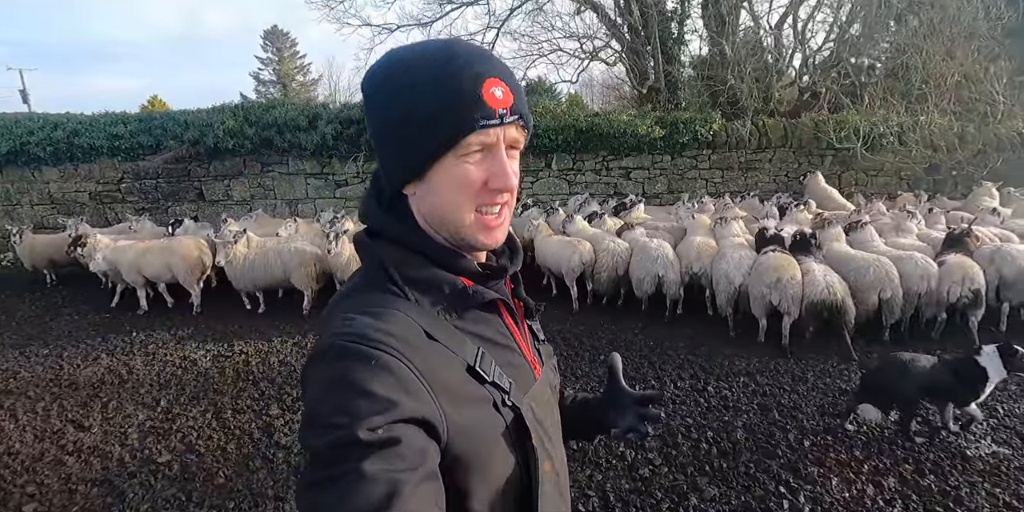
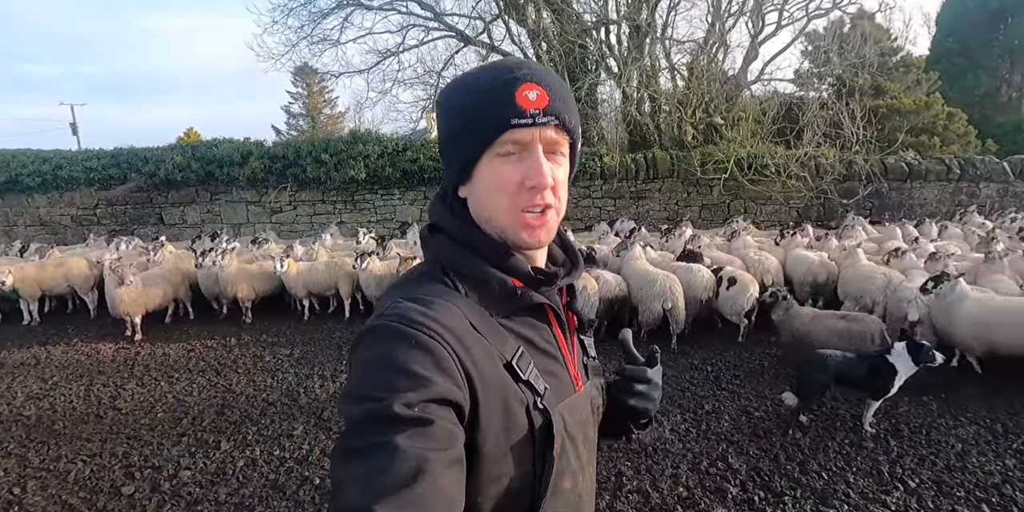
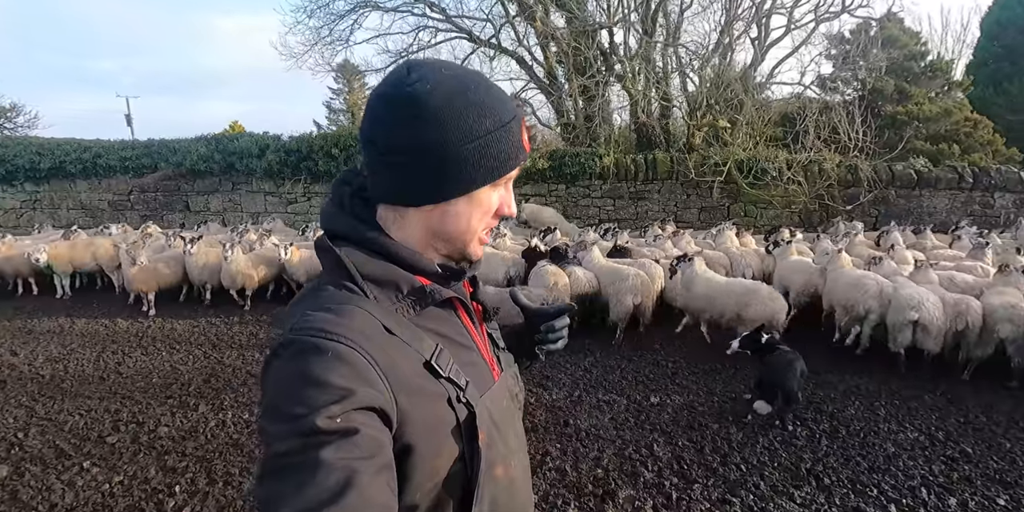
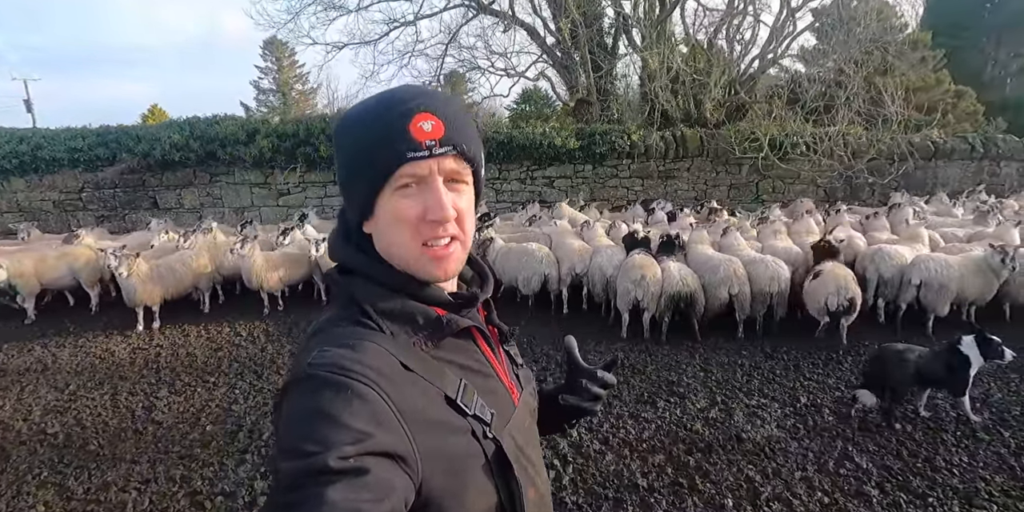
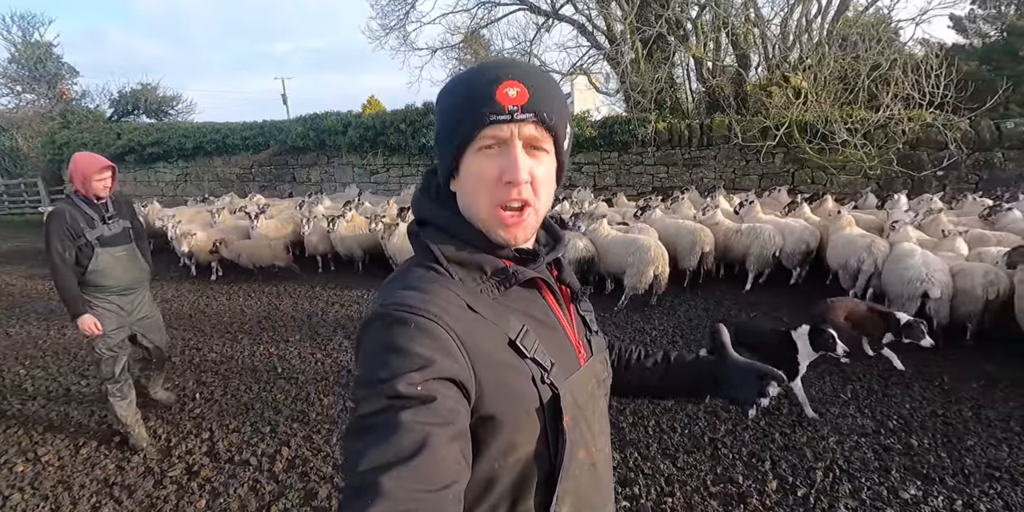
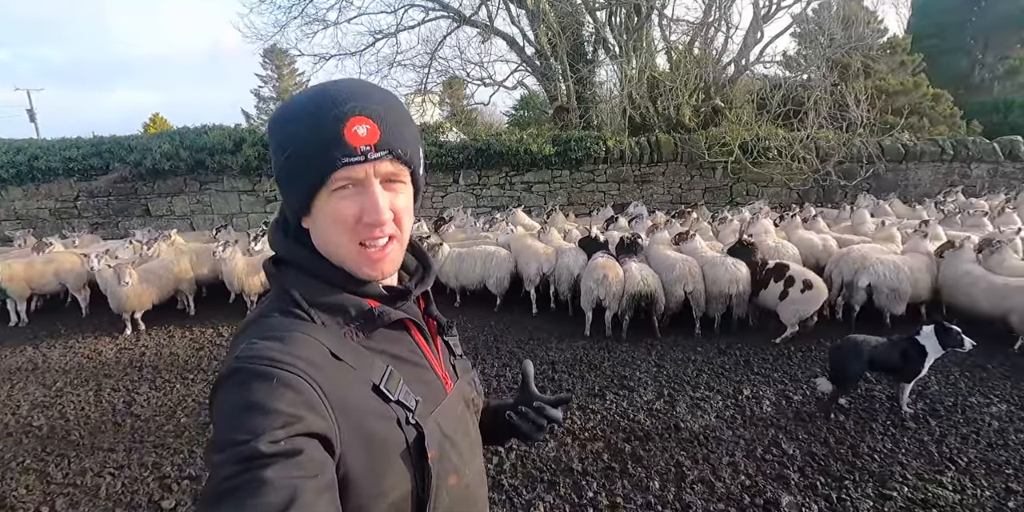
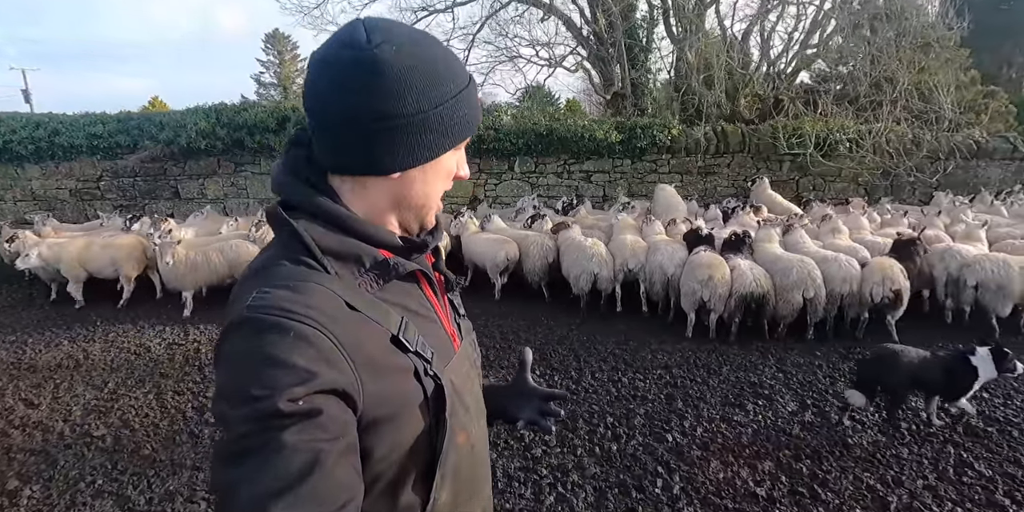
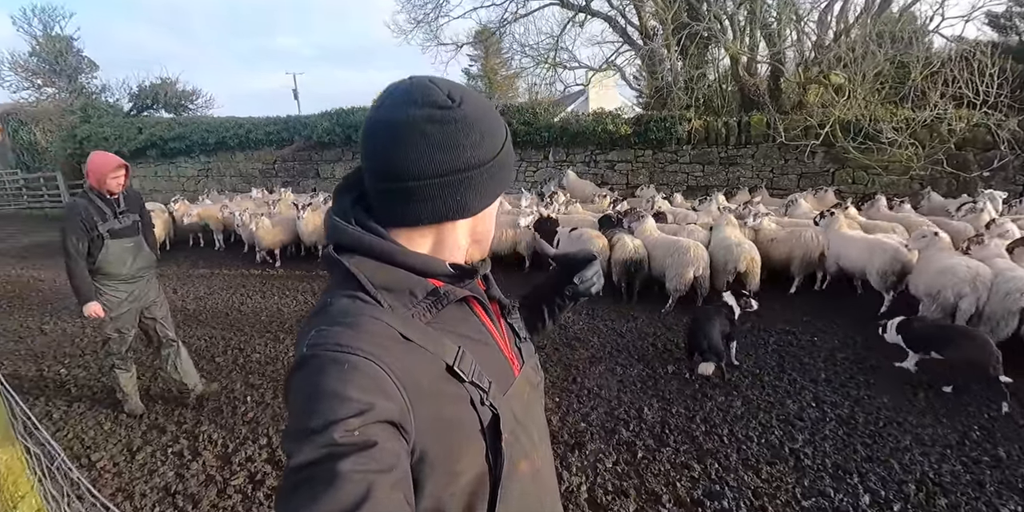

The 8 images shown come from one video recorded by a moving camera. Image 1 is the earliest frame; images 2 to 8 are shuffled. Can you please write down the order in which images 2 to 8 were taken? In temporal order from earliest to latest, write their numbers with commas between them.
7, 4, 6, 2, 3, 8, 5
